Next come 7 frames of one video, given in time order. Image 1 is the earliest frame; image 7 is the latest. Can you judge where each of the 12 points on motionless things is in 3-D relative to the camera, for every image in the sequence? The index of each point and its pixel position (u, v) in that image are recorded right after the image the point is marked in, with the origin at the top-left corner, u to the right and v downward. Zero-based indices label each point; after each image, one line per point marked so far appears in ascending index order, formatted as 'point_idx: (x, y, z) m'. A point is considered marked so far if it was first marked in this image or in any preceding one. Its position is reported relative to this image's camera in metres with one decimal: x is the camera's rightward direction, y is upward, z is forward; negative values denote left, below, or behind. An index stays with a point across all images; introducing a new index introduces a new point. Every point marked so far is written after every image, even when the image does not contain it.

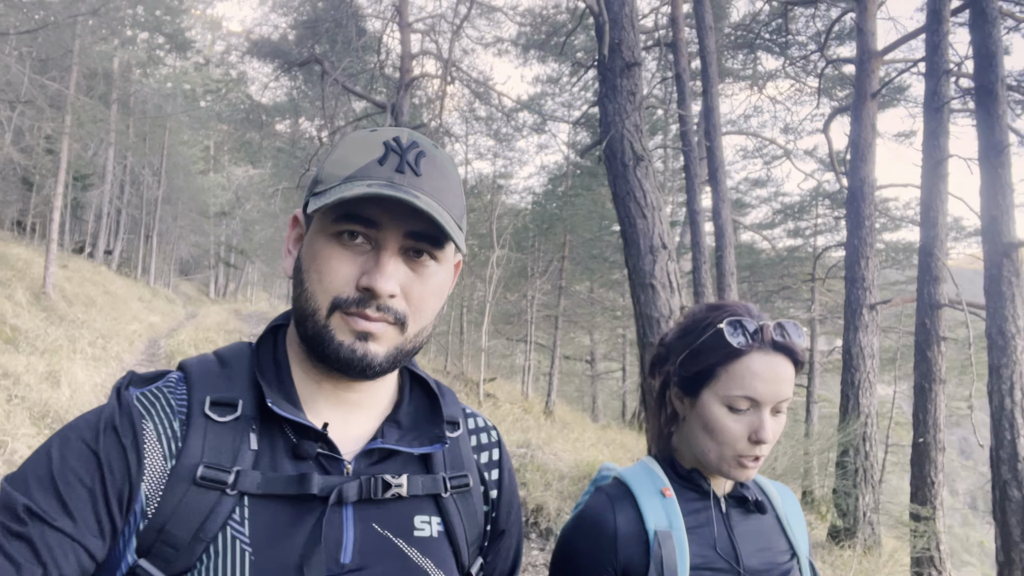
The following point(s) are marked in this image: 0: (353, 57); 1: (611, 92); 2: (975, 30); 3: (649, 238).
0: (-2.8, +4.2, +11.0) m
1: (+0.8, +1.5, +4.8) m
2: (+3.2, +1.8, +4.4) m
3: (+1.0, +0.4, +4.6) m
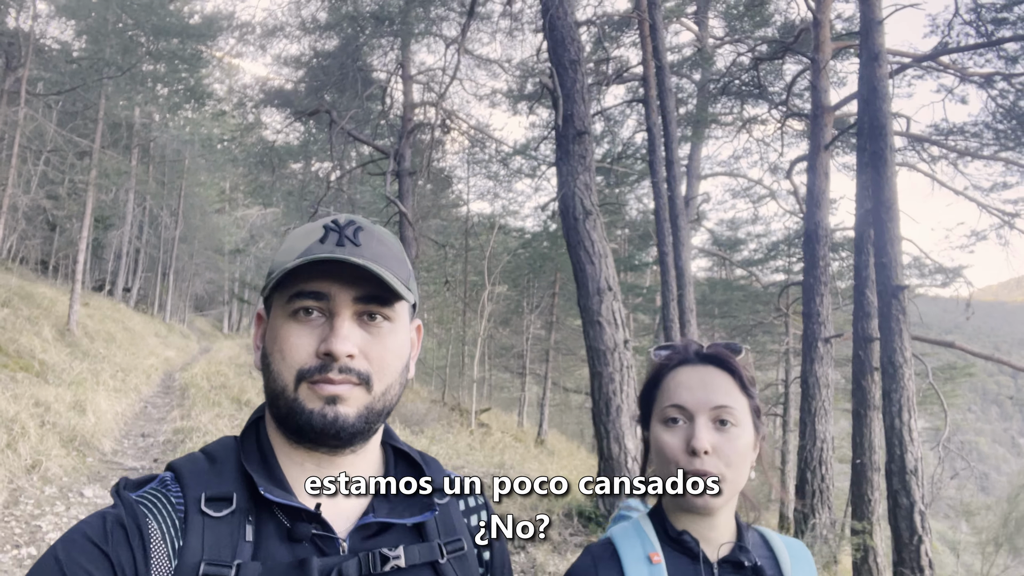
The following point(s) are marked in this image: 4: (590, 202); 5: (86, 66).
0: (-2.9, +3.5, +12.0) m
1: (+0.5, +1.2, +5.6) m
2: (+2.9, +1.5, +5.1) m
3: (+0.7, +0.1, +5.4) m
4: (+0.7, +0.8, +5.5) m
5: (-9.7, +5.1, +14.2) m
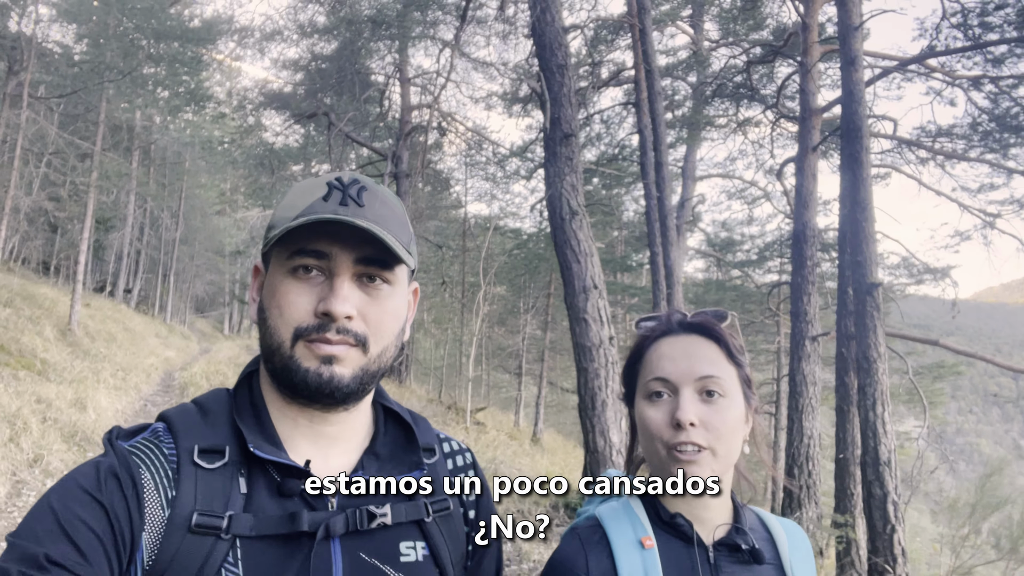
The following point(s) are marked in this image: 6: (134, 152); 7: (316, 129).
0: (-3.0, +3.5, +12.2) m
1: (+0.4, +1.2, +5.8) m
2: (+2.8, +1.5, +5.3) m
3: (+0.6, +0.1, +5.5) m
4: (+0.6, +0.8, +5.7) m
5: (-9.8, +5.1, +14.4) m
6: (-12.1, +4.4, +19.8) m
7: (-4.4, +3.6, +13.9) m
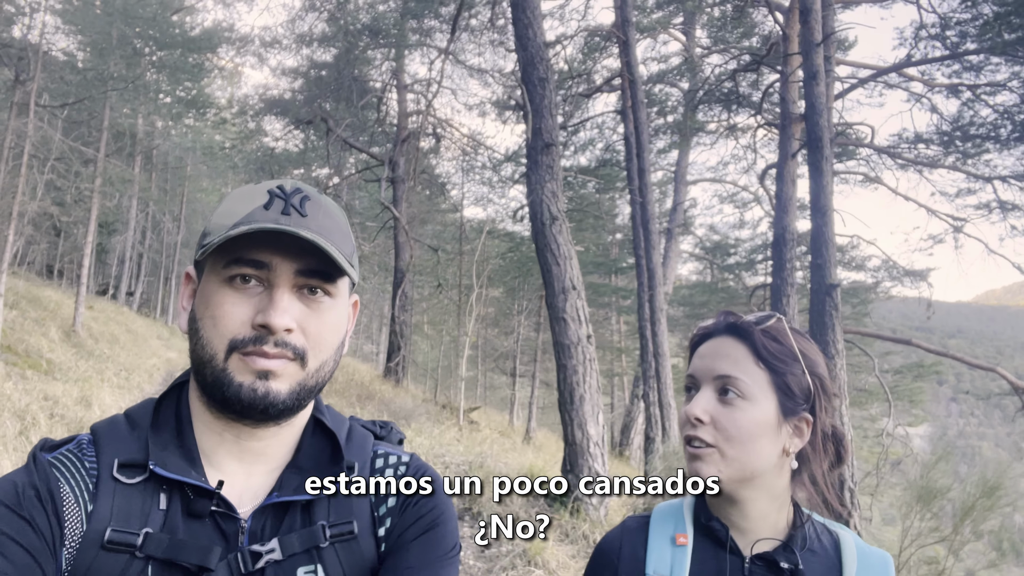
0: (-3.2, +3.4, +12.5) m
1: (+0.2, +1.2, +6.1) m
2: (+2.7, +1.5, +5.6) m
3: (+0.5, +0.1, +5.8) m
4: (+0.4, +0.8, +6.0) m
5: (-10.0, +5.0, +14.8) m
6: (-12.2, +4.3, +20.2) m
7: (-4.5, +3.5, +14.3) m
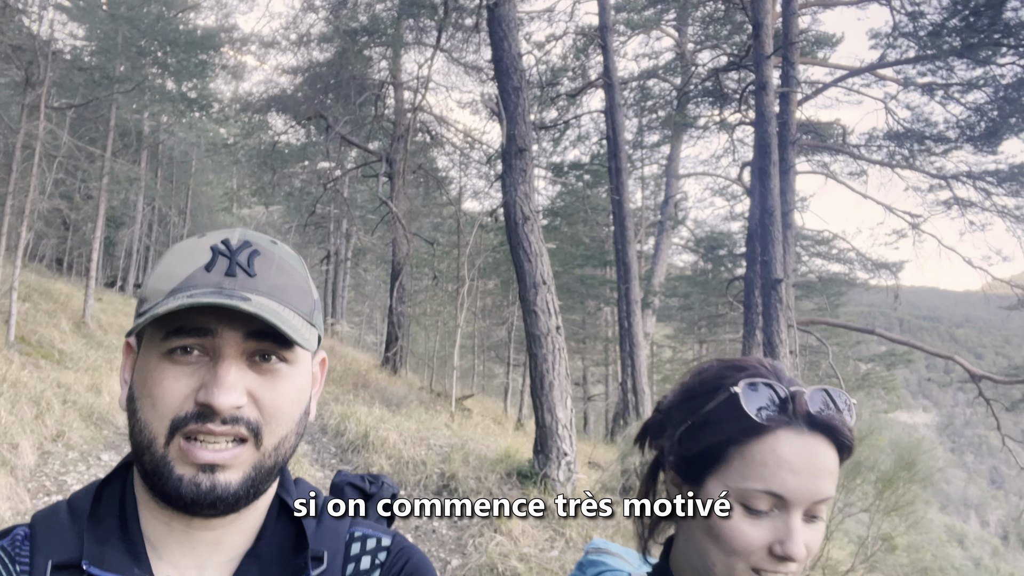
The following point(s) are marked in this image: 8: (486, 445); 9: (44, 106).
0: (-3.4, +3.6, +13.0) m
1: (0.0, +1.3, +6.5) m
2: (+2.4, +1.6, +6.0) m
3: (+0.2, +0.1, +6.3) m
4: (+0.2, +0.8, +6.4) m
5: (-10.2, +5.2, +15.2) m
6: (-12.3, +4.5, +20.7) m
7: (-4.7, +3.7, +14.7) m
8: (-0.3, -2.0, +7.8) m
9: (-9.7, +3.8, +12.8) m
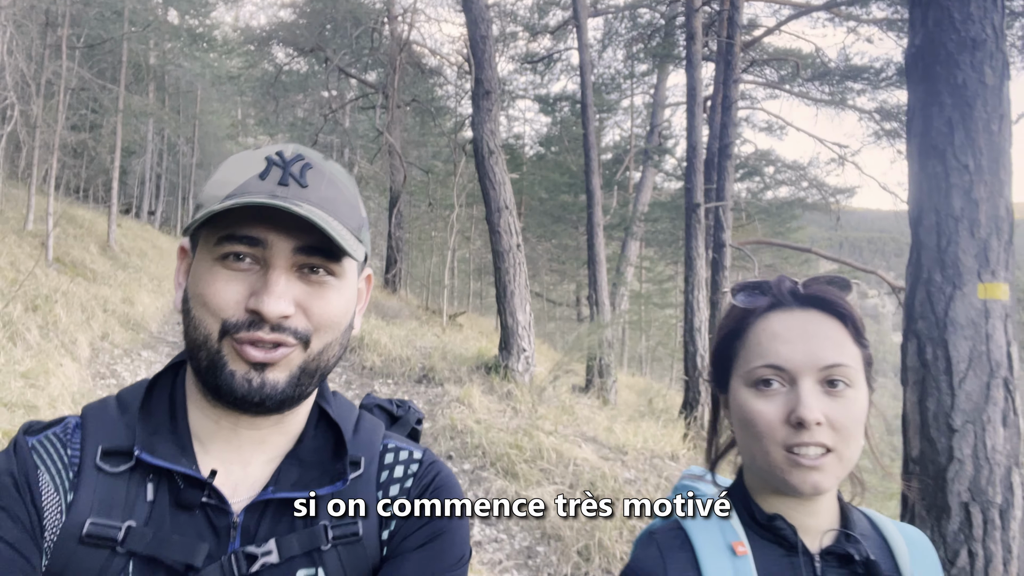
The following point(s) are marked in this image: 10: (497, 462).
0: (-3.7, +5.2, +13.7) m
1: (-0.4, +2.2, +7.5) m
2: (+2.0, +2.4, +6.9) m
3: (-0.2, +1.0, +7.4) m
4: (-0.2, +1.7, +7.5) m
5: (-10.4, +7.1, +15.9) m
6: (-12.5, +7.0, +21.4) m
7: (-5.0, +5.6, +15.4) m
8: (-0.7, -0.9, +9.2) m
9: (-10.0, +5.4, +13.6) m
10: (-0.1, -1.5, +5.3) m
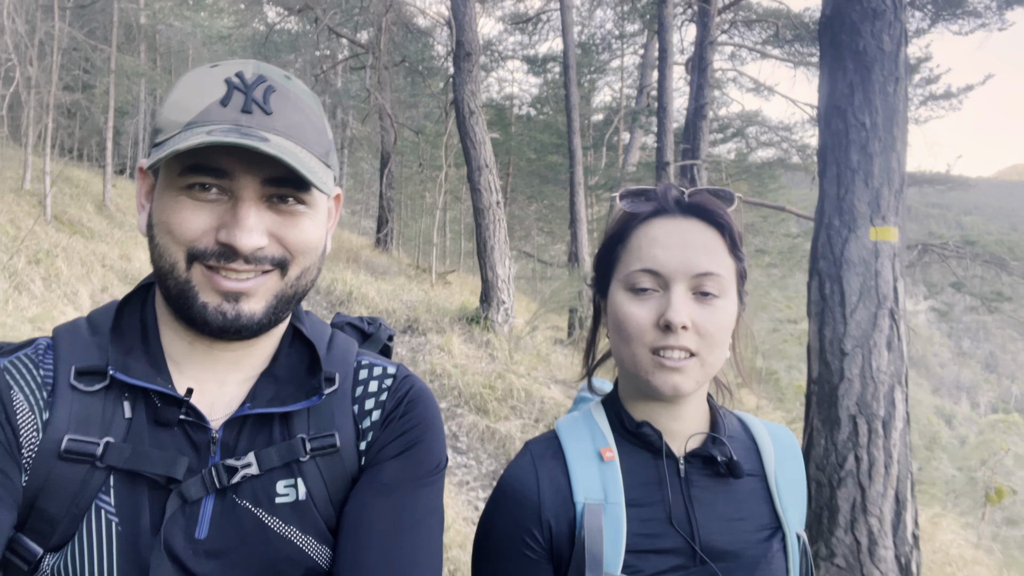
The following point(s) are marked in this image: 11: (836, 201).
0: (-3.9, +6.2, +13.7) m
1: (-0.7, +2.7, +7.8) m
2: (+1.8, +3.0, +7.2) m
3: (-0.4, +1.6, +7.7) m
4: (-0.5, +2.3, +7.7) m
5: (-10.7, +8.1, +15.8) m
6: (-12.8, +8.4, +21.3) m
7: (-5.2, +6.6, +15.5) m
8: (-1.0, -0.2, +9.6) m
9: (-10.3, +6.3, +13.6) m
10: (-0.4, -1.0, +5.7) m
11: (+1.6, +0.4, +3.1) m
